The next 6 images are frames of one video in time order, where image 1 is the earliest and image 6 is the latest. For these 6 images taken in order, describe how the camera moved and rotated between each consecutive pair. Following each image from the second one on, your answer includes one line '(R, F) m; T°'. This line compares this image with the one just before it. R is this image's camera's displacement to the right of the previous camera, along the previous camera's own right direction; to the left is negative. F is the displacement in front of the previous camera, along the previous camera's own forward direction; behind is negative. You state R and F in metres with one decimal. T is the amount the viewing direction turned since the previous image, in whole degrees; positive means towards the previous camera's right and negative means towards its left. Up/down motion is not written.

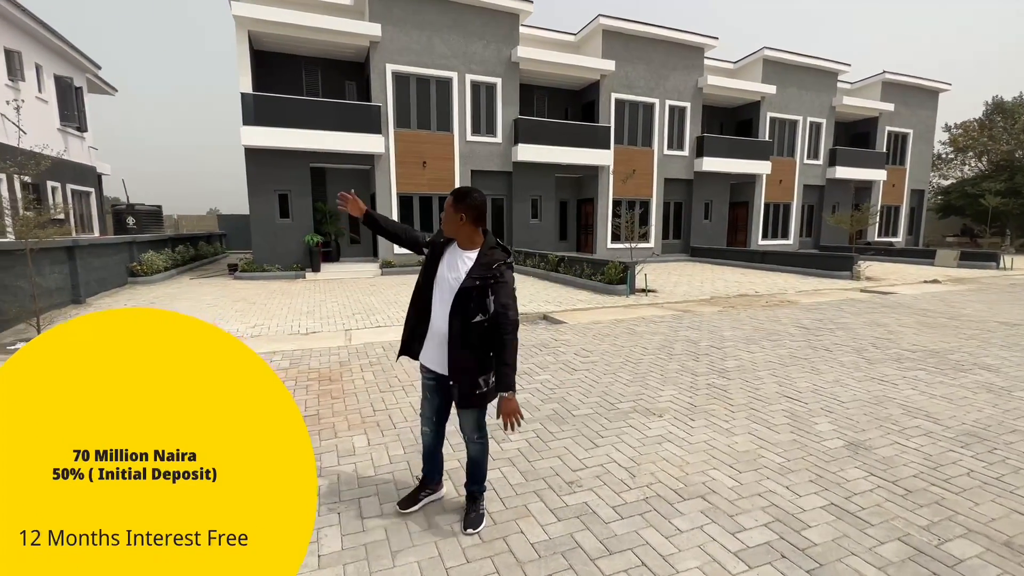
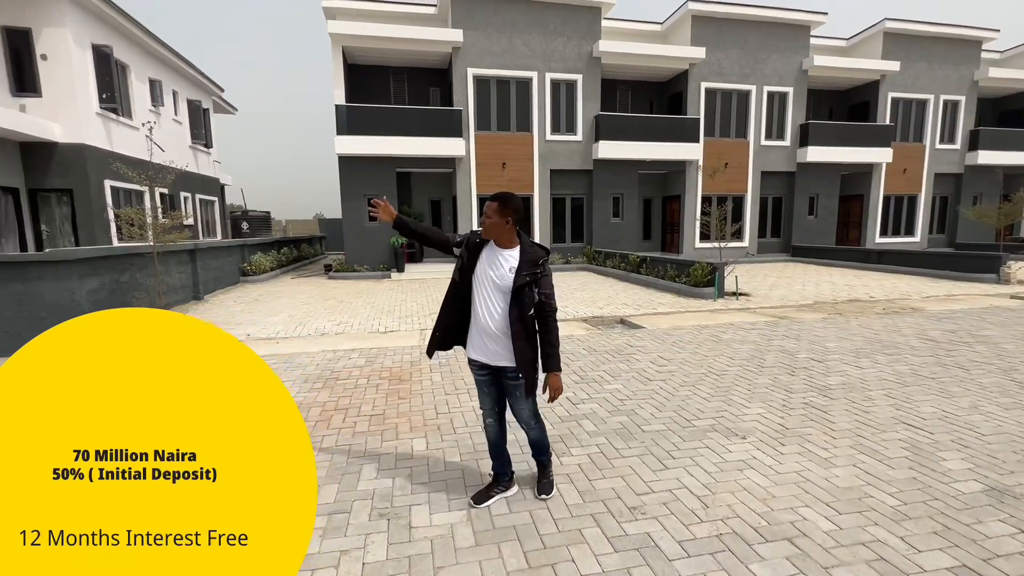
(+0.2, +0.2) m; -10°
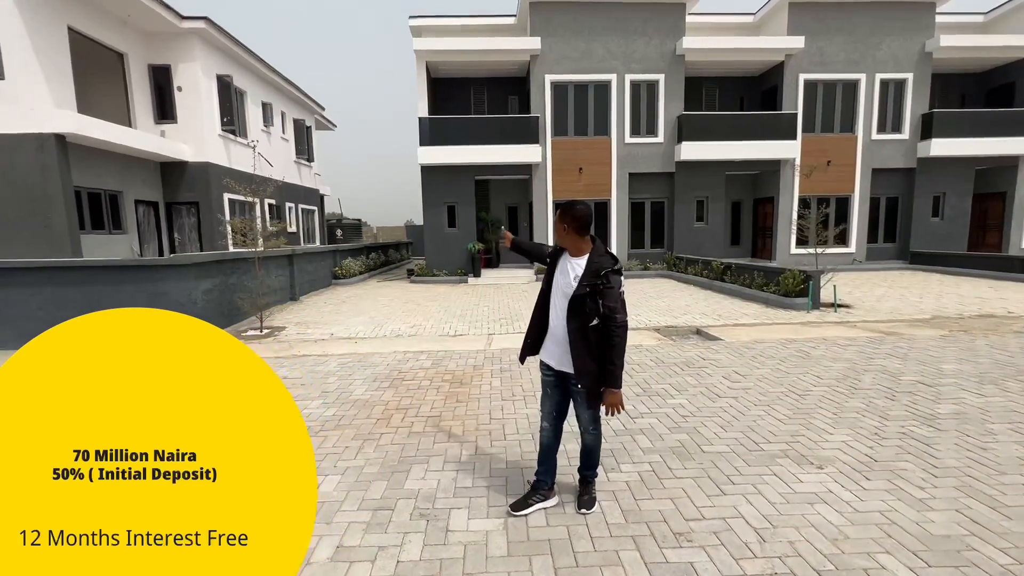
(+0.2, 0.0) m; -10°
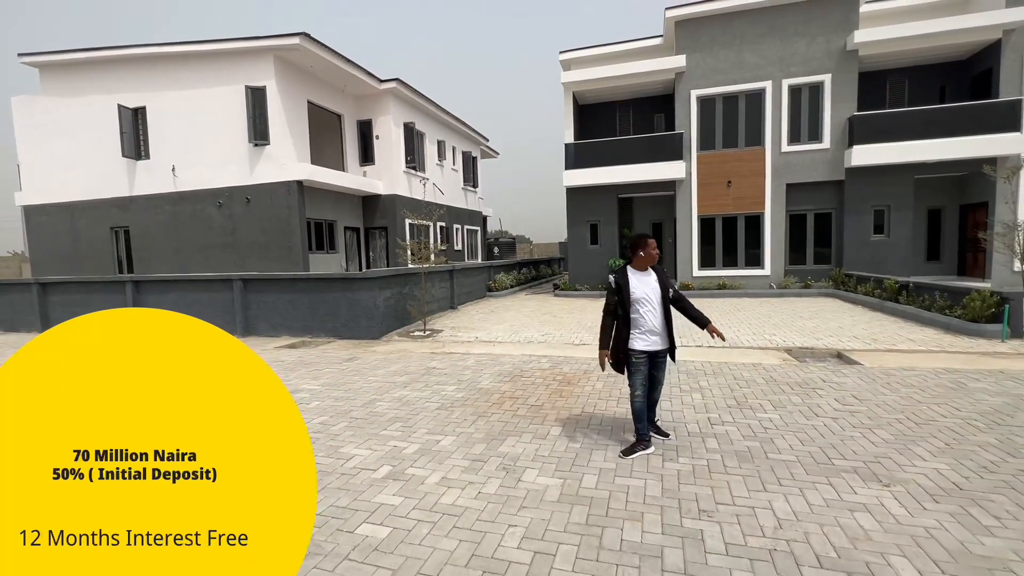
(+0.7, -0.7) m; -19°
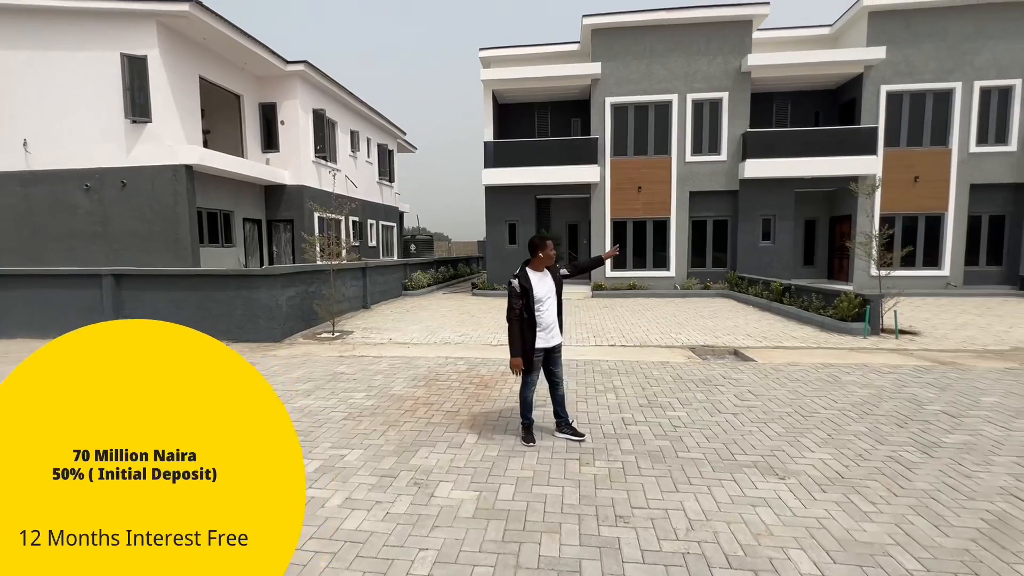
(0.0, +0.2) m; +10°
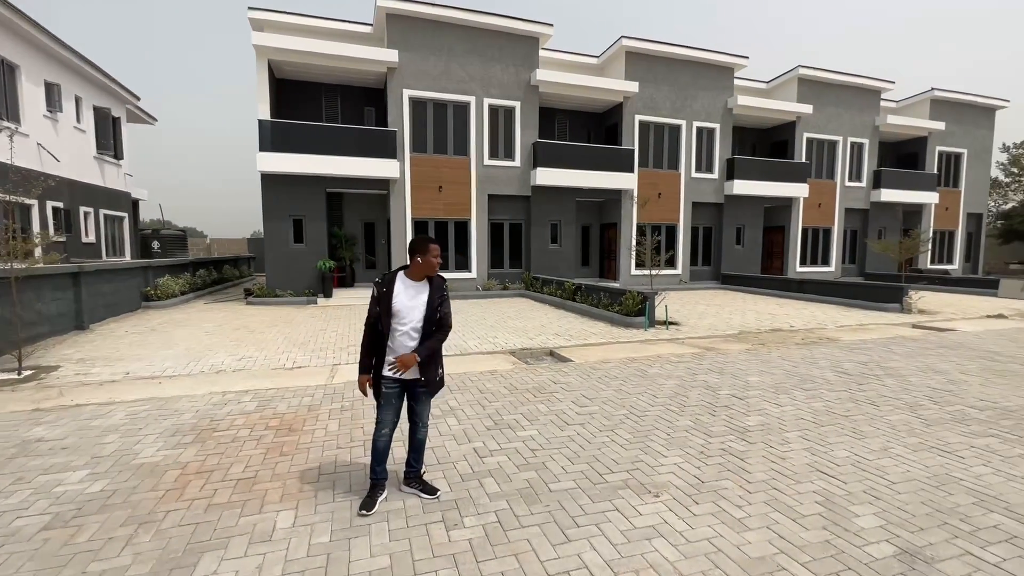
(-0.3, +0.9) m; +25°
